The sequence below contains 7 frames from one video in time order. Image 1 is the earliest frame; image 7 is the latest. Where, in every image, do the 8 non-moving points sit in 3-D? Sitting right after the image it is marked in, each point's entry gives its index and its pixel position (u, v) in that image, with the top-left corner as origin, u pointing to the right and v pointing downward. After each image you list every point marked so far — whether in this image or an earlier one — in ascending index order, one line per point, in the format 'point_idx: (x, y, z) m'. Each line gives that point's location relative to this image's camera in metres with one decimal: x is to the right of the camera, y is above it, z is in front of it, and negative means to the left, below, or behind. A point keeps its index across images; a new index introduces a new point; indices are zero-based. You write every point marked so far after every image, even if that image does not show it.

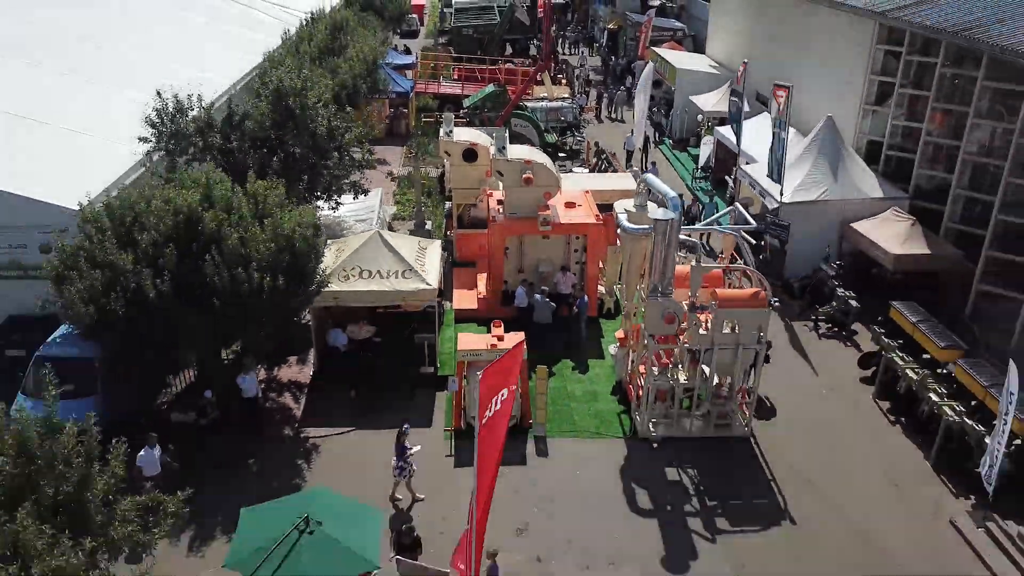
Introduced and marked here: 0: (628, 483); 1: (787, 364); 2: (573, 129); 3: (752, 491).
0: (+1.1, -1.7, +7.2) m
1: (+3.2, -0.8, +9.1) m
2: (+1.3, +3.4, +16.9) m
3: (+2.2, -1.7, +7.1) m
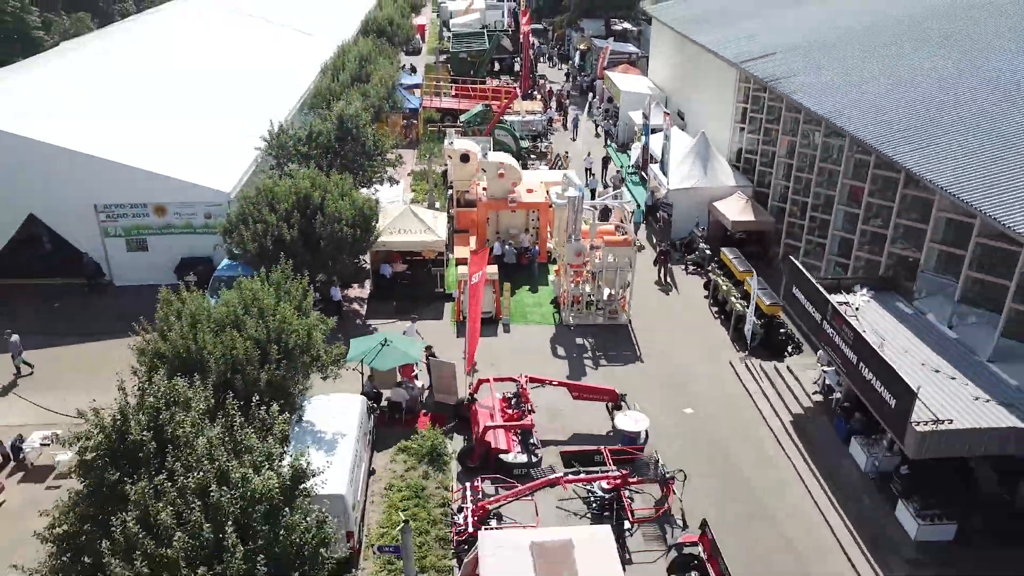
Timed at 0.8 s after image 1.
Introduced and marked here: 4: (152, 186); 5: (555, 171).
0: (+0.7, -0.9, +12.8) m
1: (+2.8, +0.1, +14.8) m
2: (+0.9, +4.3, +22.6) m
3: (+1.8, -0.9, +12.8) m
4: (-6.3, +1.8, +13.9) m
5: (+0.9, +2.5, +17.6) m
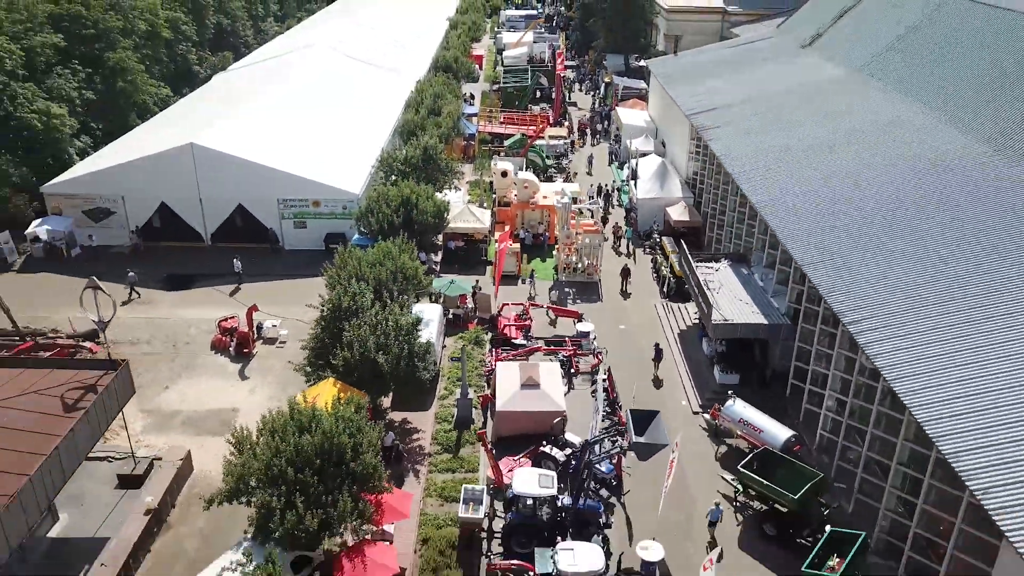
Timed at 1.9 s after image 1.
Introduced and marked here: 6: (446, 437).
0: (+1.1, 0.0, +21.5) m
1: (+3.3, +0.9, +23.3) m
2: (+2.1, +5.1, +31.2) m
3: (+2.2, -0.1, +21.3) m
4: (-5.8, +2.8, +23.0) m
5: (+1.7, +3.4, +26.2) m
6: (-1.2, -2.9, +15.2) m
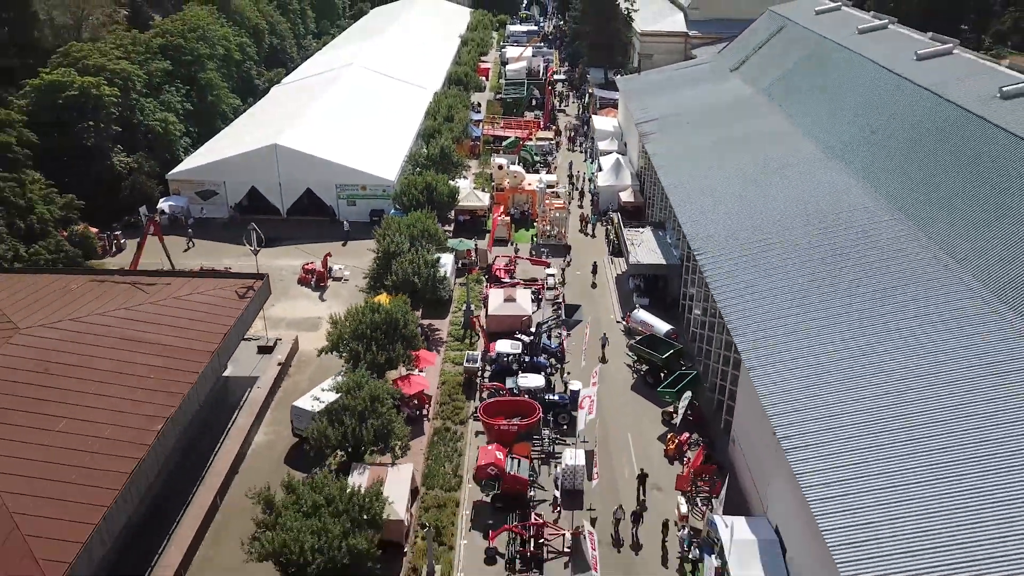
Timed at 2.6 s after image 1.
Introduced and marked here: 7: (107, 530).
0: (+0.8, +1.5, +30.3) m
1: (+3.0, +2.4, +32.1) m
2: (+1.9, +6.7, +40.0) m
3: (+1.8, +1.4, +30.2) m
4: (-6.0, +4.4, +31.9) m
5: (+1.5, +4.9, +35.1) m
6: (-1.6, -1.3, +24.1) m
7: (-7.1, -4.1, +14.0) m
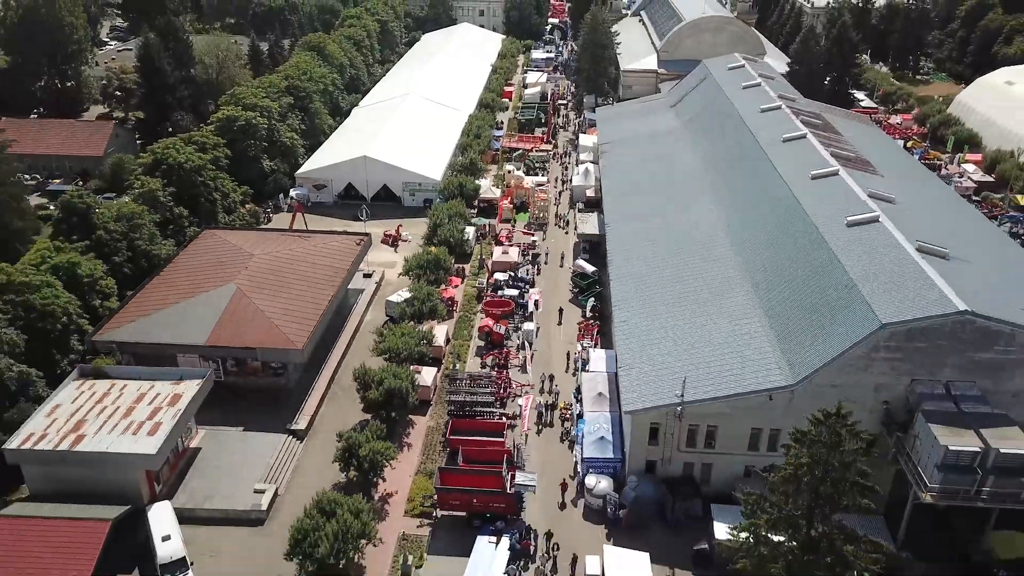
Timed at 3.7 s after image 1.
0: (+0.8, +3.8, +47.9) m
1: (+3.2, +4.6, +49.6) m
2: (+2.5, +9.0, +57.4) m
3: (+1.9, +3.7, +47.7) m
4: (-5.8, +6.9, +49.8) m
5: (+1.8, +7.2, +52.6) m
6: (-2.0, +0.9, +41.8) m
7: (-8.0, -1.9, +32.1) m
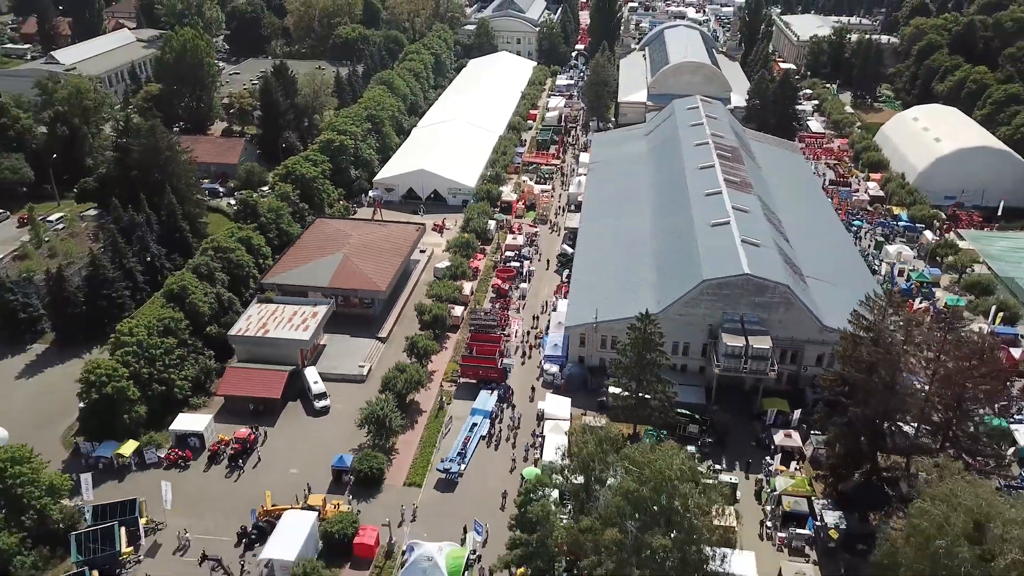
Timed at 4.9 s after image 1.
0: (+1.8, +5.8, +68.2) m
1: (+4.3, +6.6, +69.7) m
2: (+4.2, +11.1, +77.5) m
3: (+2.8, +5.7, +67.9) m
4: (-4.7, +9.1, +70.4) m
5: (+3.1, +9.2, +72.7) m
6: (-1.4, +2.9, +62.3) m
7: (-8.0, +0.3, +52.9) m
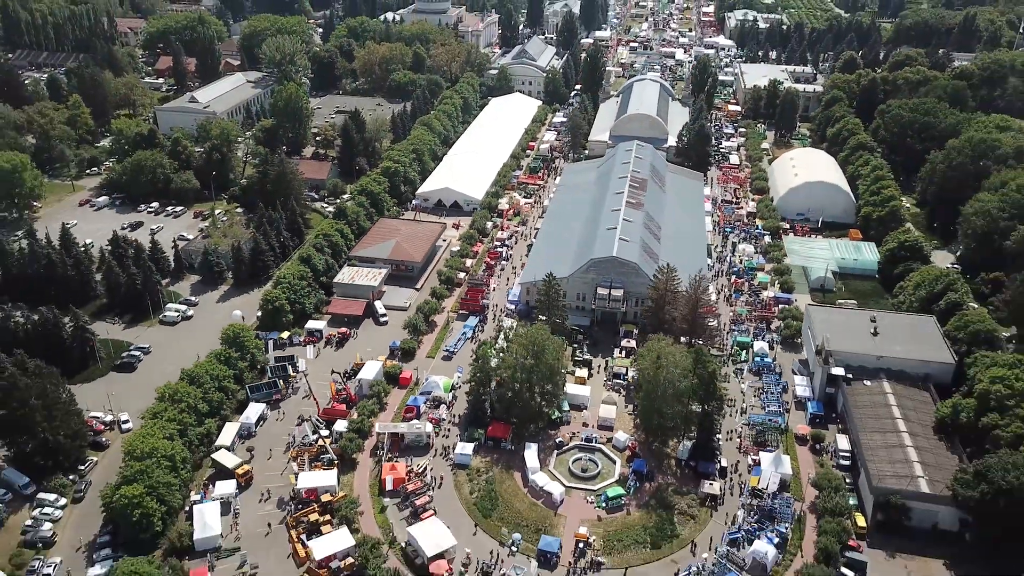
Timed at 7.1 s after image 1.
0: (+0.8, +8.6, +104.6) m
1: (+3.3, +9.3, +105.9) m
2: (+3.8, +13.8, +113.7) m
3: (+1.8, +8.4, +104.3) m
4: (-5.5, +12.1, +107.1) m
5: (+2.4, +12.0, +109.0) m
6: (-2.8, +5.8, +98.8) m
7: (-10.0, +3.3, +89.9) m
